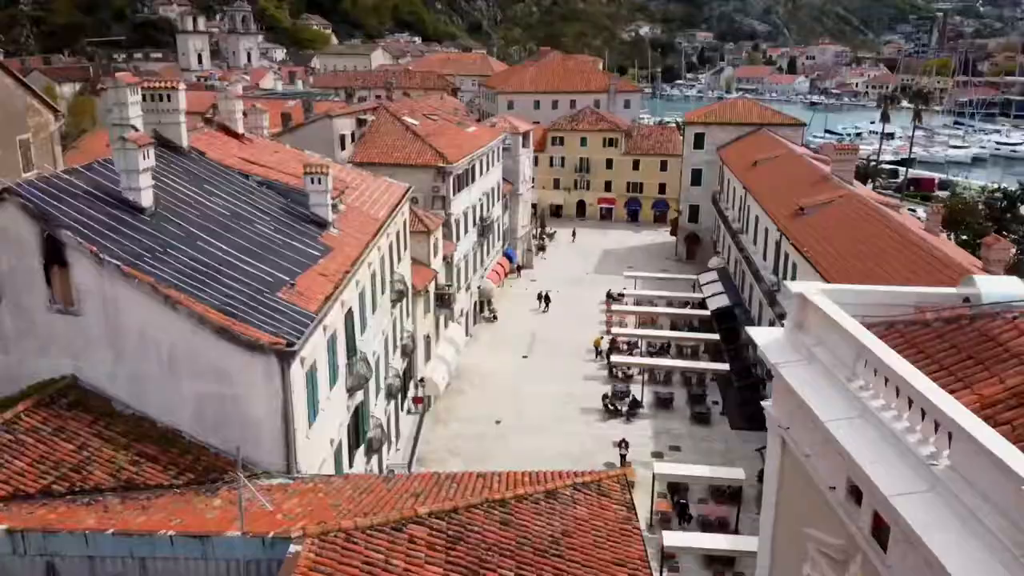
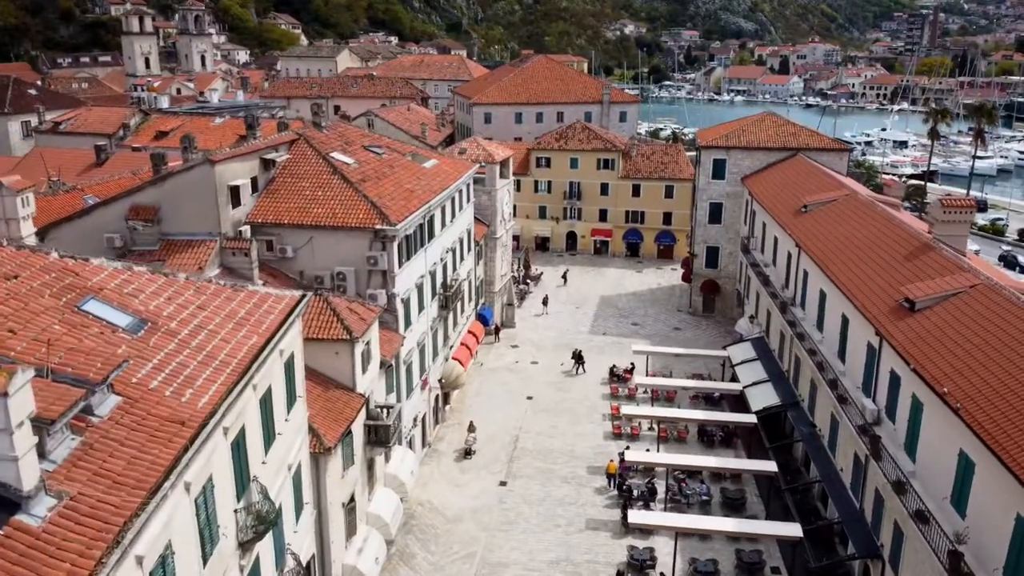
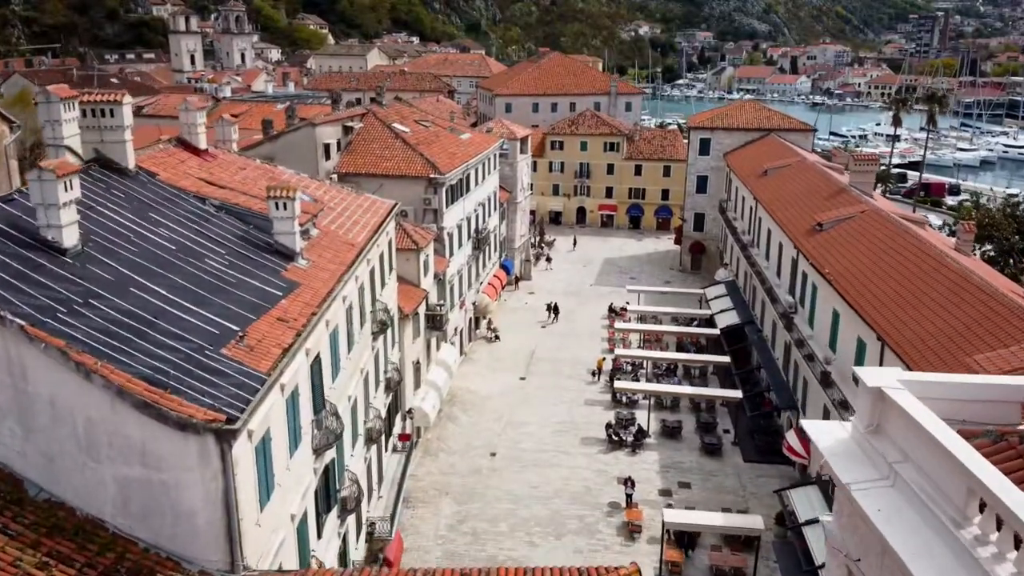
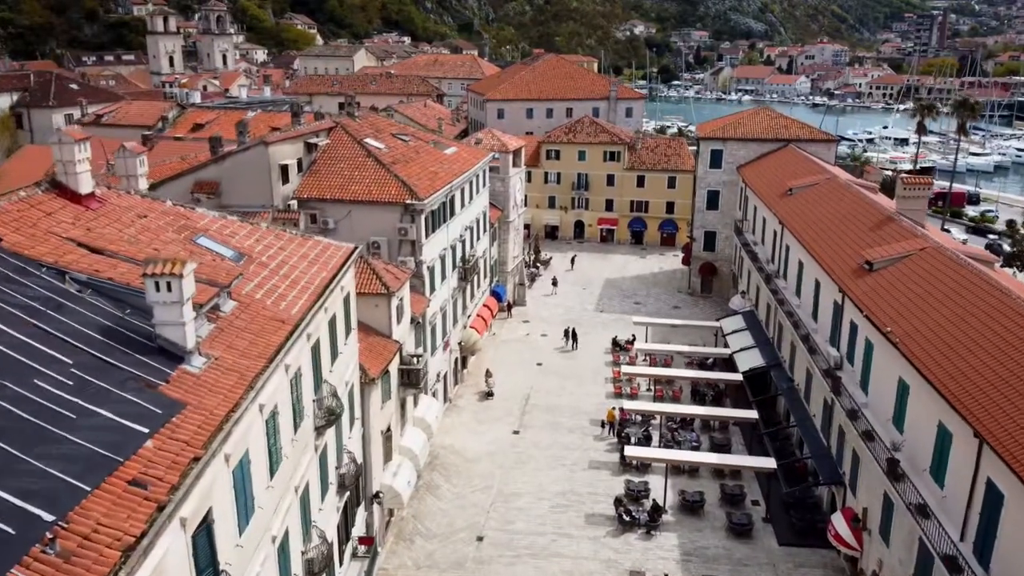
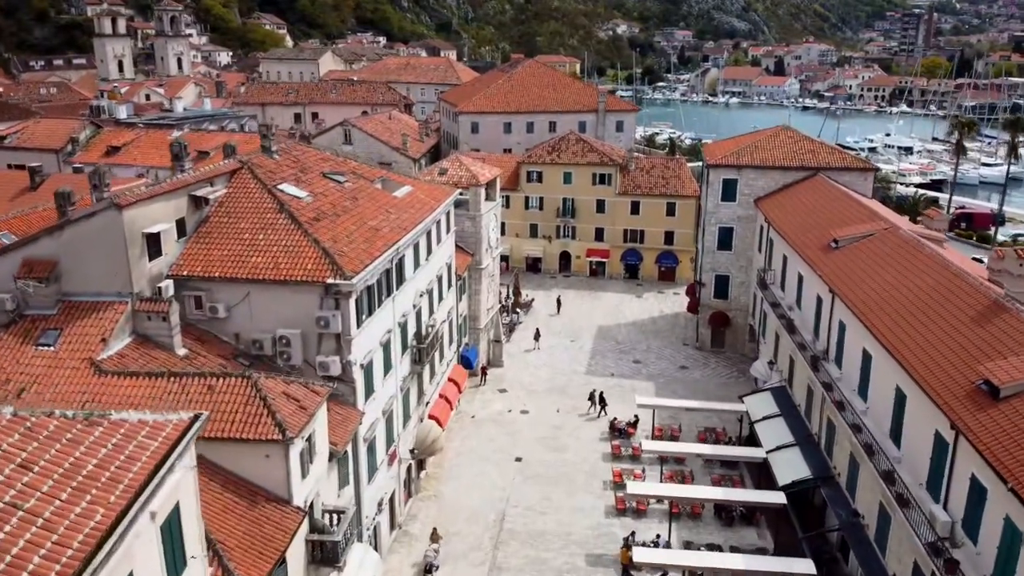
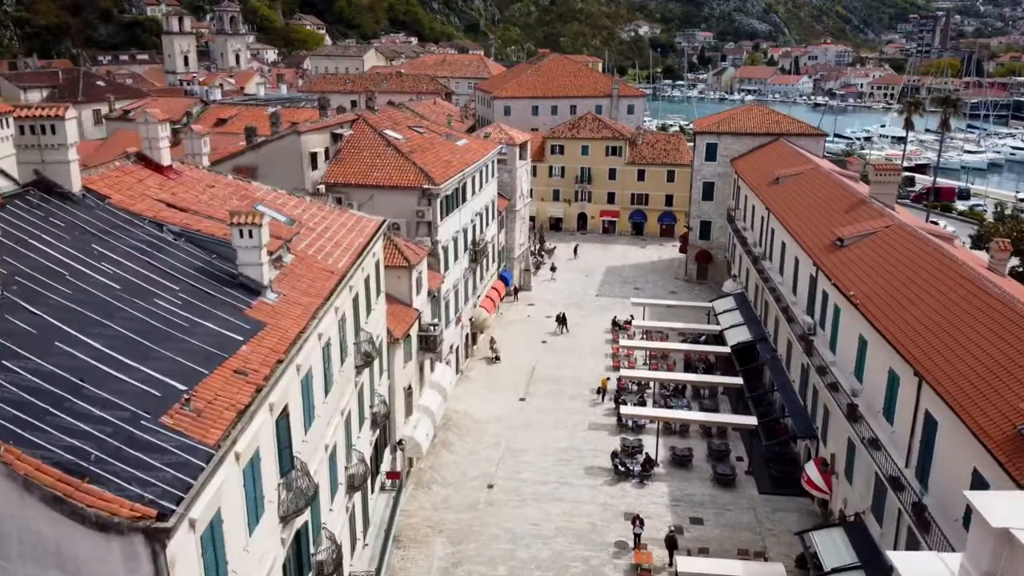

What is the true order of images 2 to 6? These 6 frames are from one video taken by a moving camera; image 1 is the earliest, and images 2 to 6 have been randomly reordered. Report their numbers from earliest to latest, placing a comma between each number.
3, 6, 4, 2, 5
